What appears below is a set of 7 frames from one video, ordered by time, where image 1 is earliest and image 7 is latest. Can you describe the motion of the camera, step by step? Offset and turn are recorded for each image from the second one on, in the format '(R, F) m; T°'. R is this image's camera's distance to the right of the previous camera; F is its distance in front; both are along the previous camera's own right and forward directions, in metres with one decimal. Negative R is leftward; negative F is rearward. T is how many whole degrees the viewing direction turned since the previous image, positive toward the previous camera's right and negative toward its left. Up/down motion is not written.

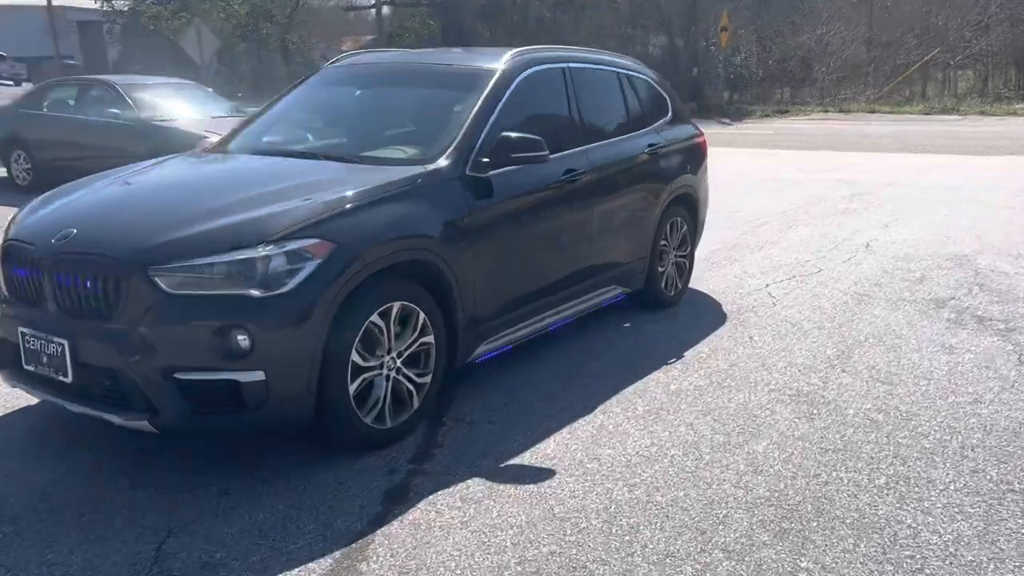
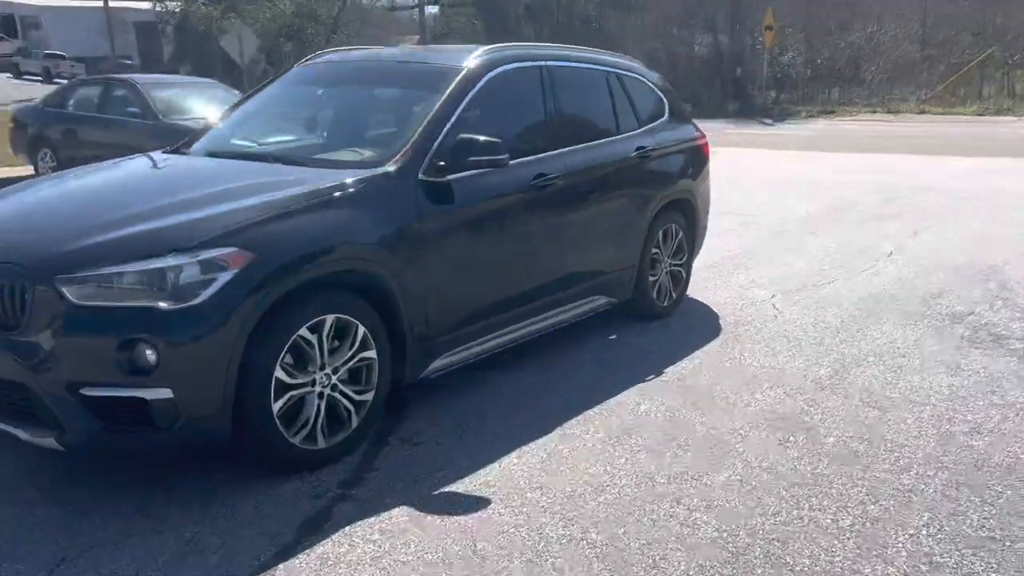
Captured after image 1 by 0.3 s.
(+0.5, +0.3) m; -3°
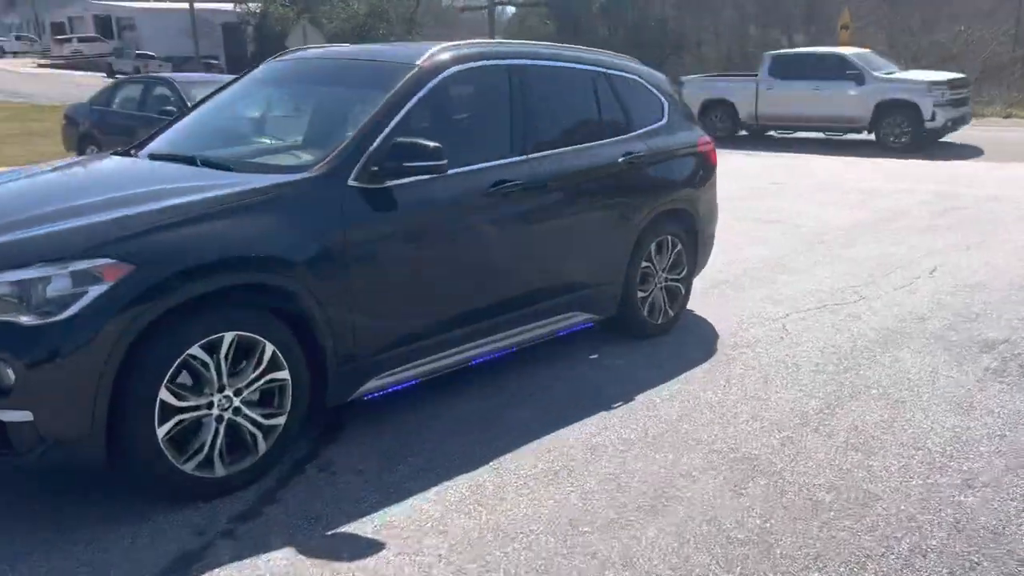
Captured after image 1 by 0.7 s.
(+0.7, +0.4) m; -5°
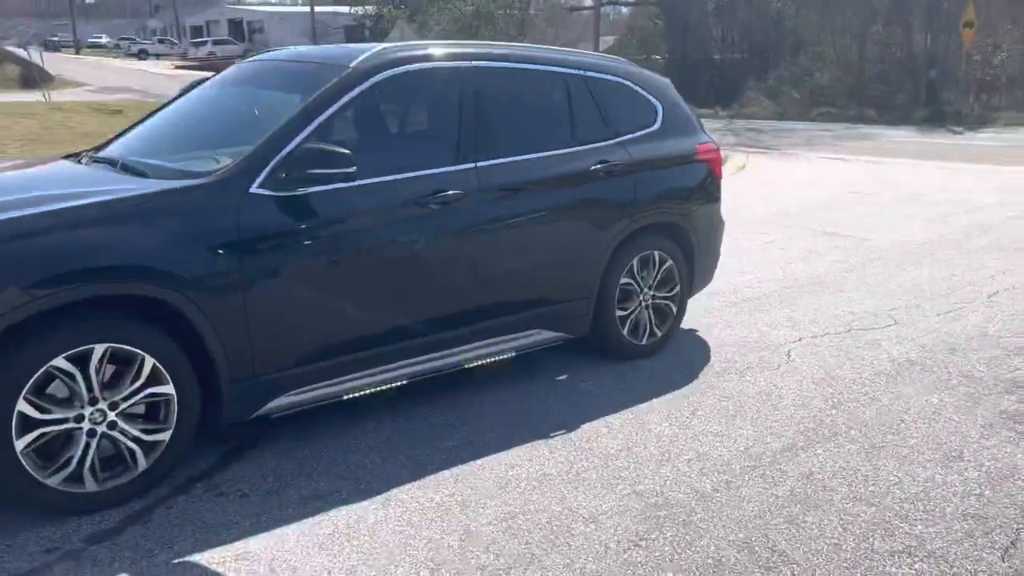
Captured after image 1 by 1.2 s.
(+0.9, +0.4) m; -7°
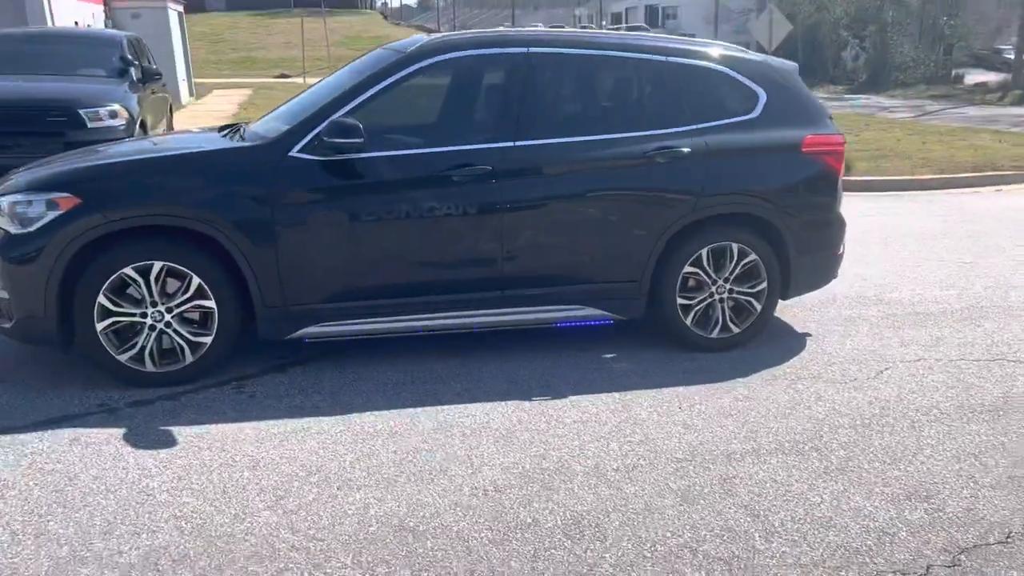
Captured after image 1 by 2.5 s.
(+2.1, +0.1) m; -26°
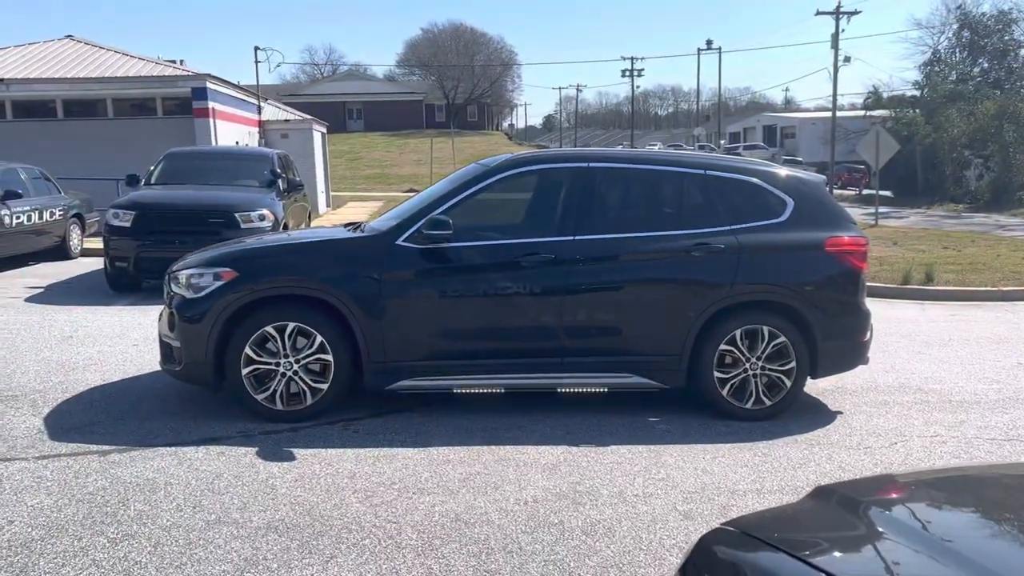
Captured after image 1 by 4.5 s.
(+0.4, -1.1) m; -8°
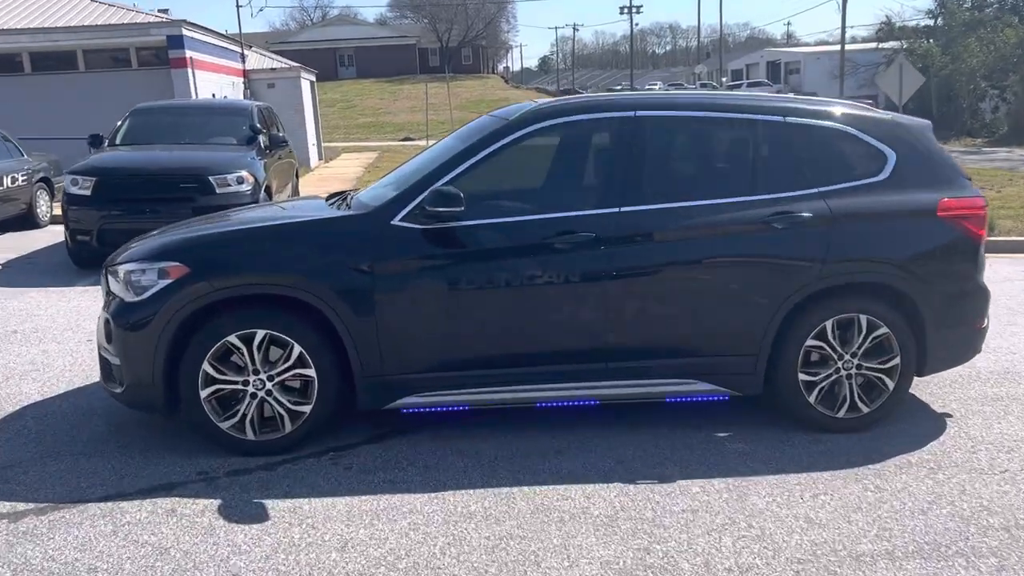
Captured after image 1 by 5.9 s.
(-0.2, +1.4) m; 0°
